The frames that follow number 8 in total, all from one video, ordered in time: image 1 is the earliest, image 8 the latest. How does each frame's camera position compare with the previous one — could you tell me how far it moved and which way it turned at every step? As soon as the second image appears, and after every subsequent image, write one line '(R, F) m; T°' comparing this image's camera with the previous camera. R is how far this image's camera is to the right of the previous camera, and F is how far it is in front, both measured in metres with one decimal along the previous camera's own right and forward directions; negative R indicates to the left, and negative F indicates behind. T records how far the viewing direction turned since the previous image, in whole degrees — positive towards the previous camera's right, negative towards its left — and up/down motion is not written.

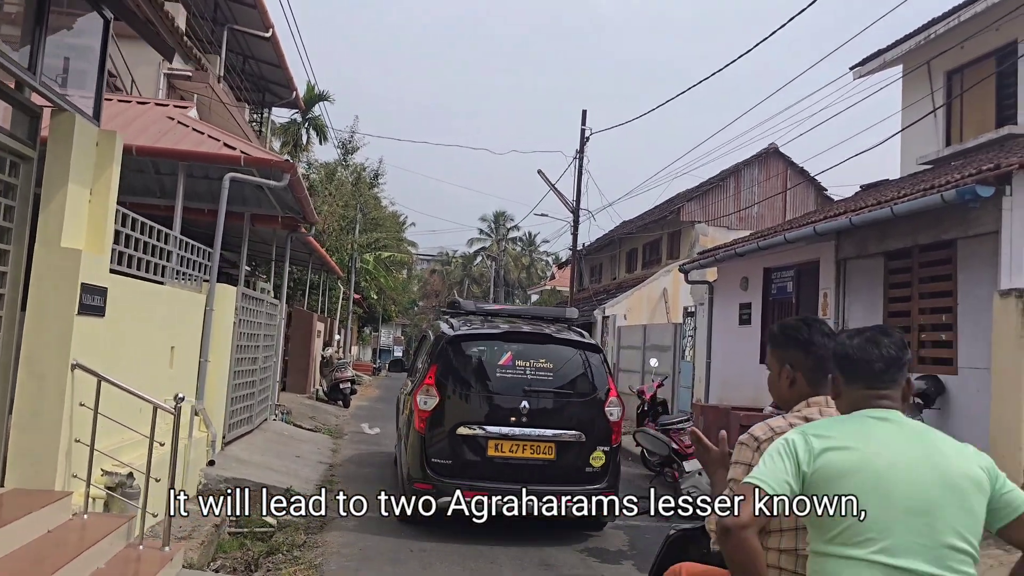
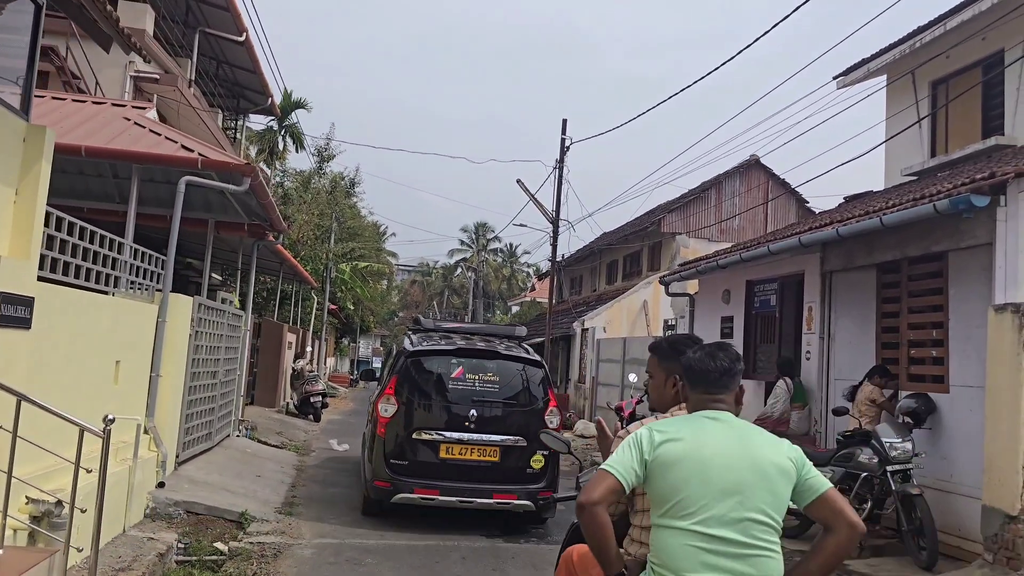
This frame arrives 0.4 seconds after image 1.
(+0.1, +0.4) m; +1°
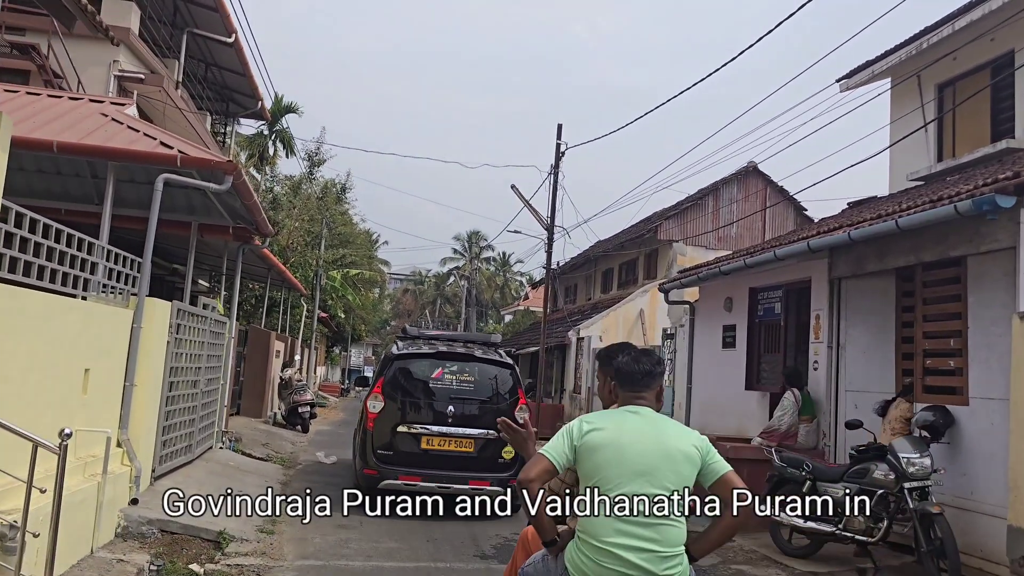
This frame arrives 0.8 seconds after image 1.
(0.0, +0.4) m; 0°
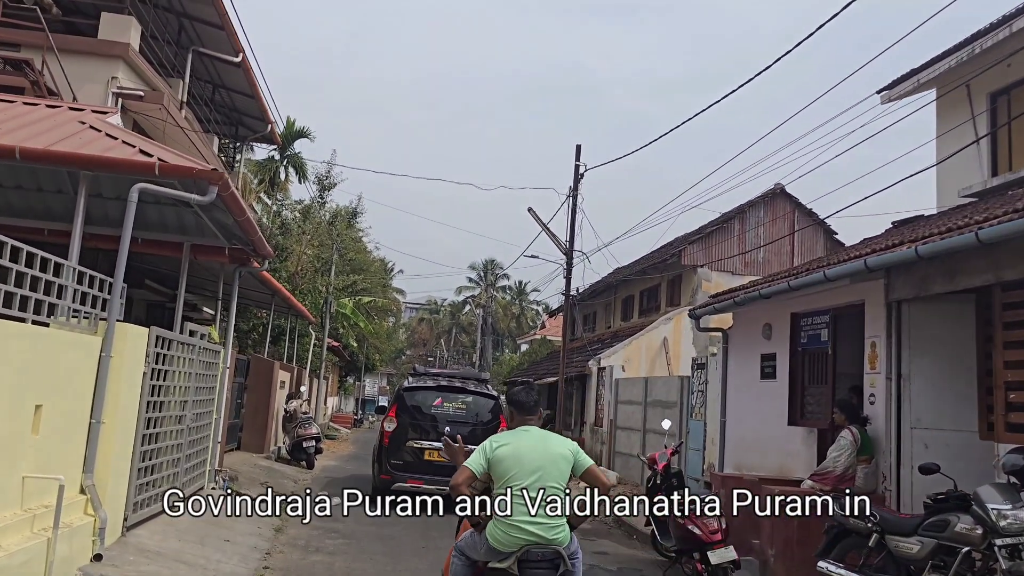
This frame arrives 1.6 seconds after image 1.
(0.0, +0.9) m; -1°
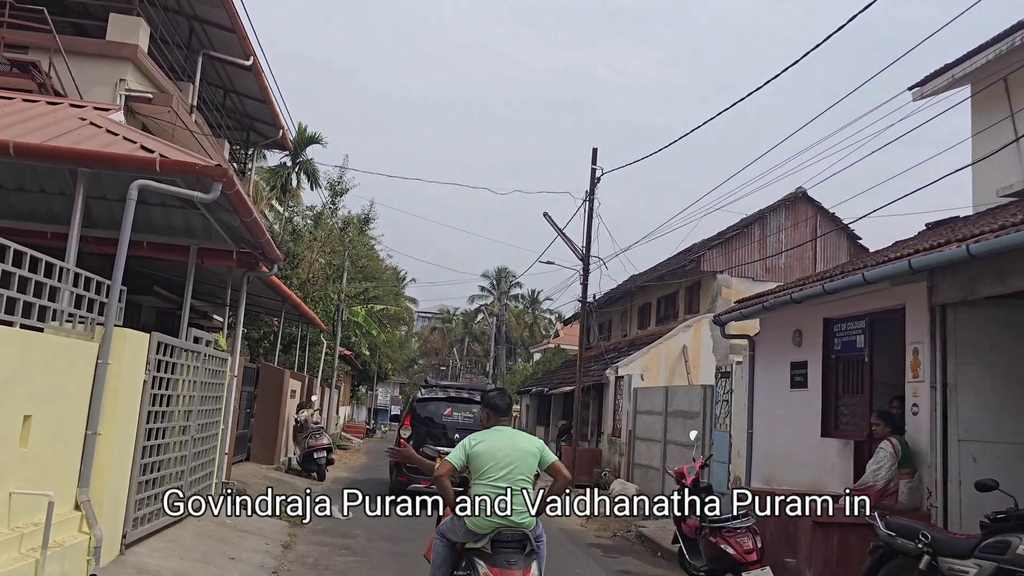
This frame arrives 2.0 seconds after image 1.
(-0.1, +0.4) m; -1°
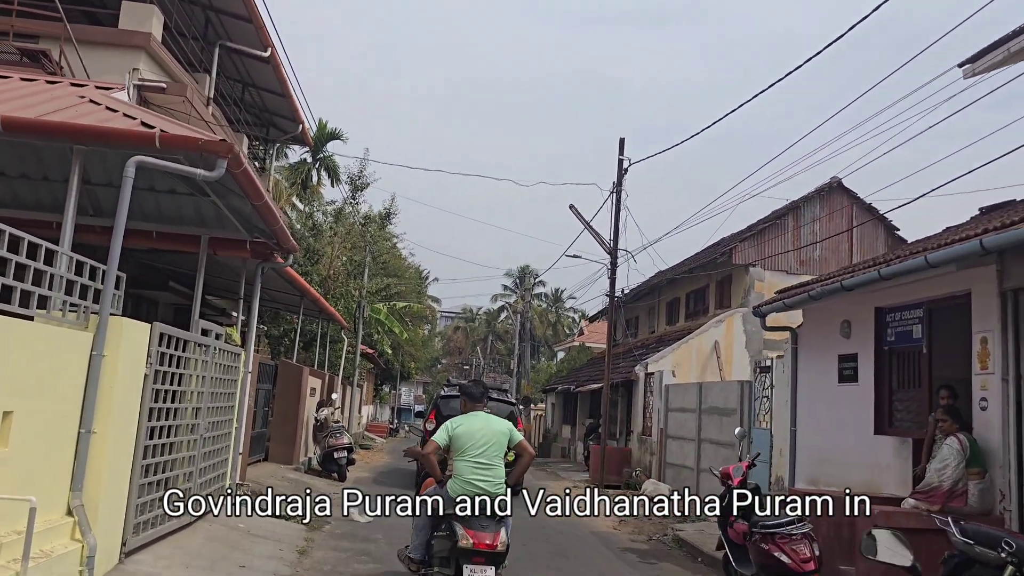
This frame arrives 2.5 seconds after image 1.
(-0.1, +0.5) m; -1°
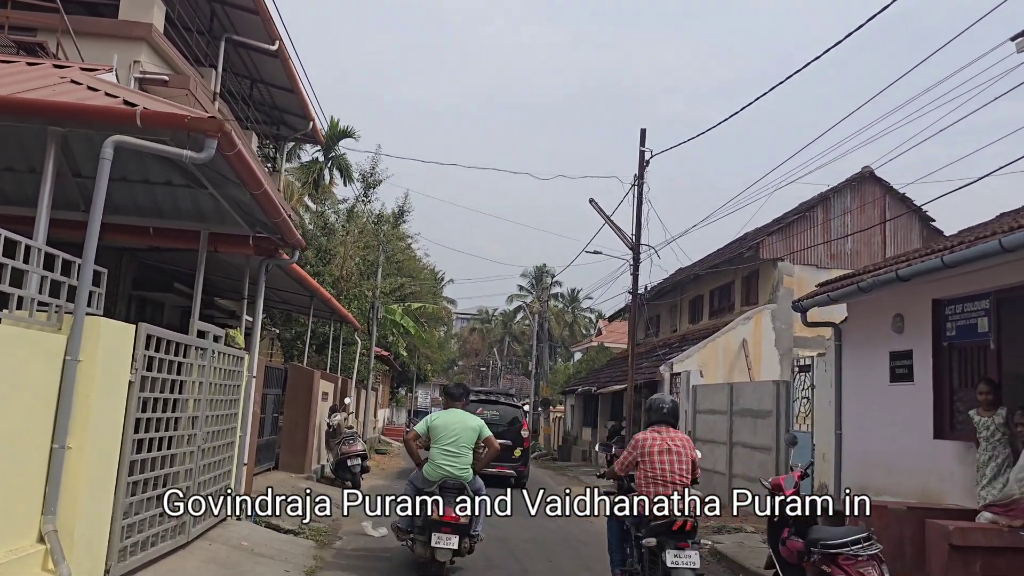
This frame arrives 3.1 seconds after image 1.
(-0.1, +0.7) m; -1°
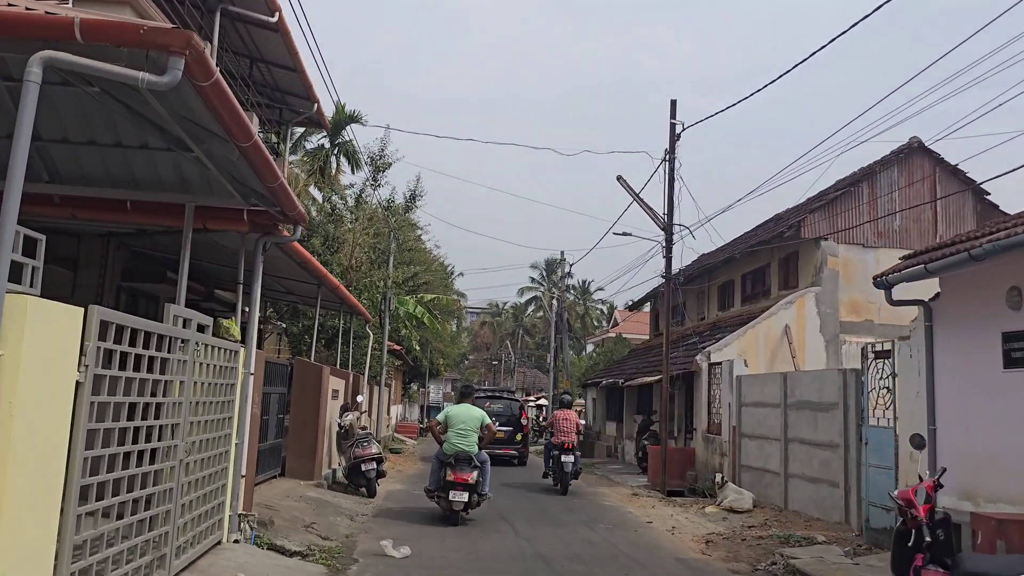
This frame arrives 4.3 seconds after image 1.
(-0.3, +1.3) m; -1°
